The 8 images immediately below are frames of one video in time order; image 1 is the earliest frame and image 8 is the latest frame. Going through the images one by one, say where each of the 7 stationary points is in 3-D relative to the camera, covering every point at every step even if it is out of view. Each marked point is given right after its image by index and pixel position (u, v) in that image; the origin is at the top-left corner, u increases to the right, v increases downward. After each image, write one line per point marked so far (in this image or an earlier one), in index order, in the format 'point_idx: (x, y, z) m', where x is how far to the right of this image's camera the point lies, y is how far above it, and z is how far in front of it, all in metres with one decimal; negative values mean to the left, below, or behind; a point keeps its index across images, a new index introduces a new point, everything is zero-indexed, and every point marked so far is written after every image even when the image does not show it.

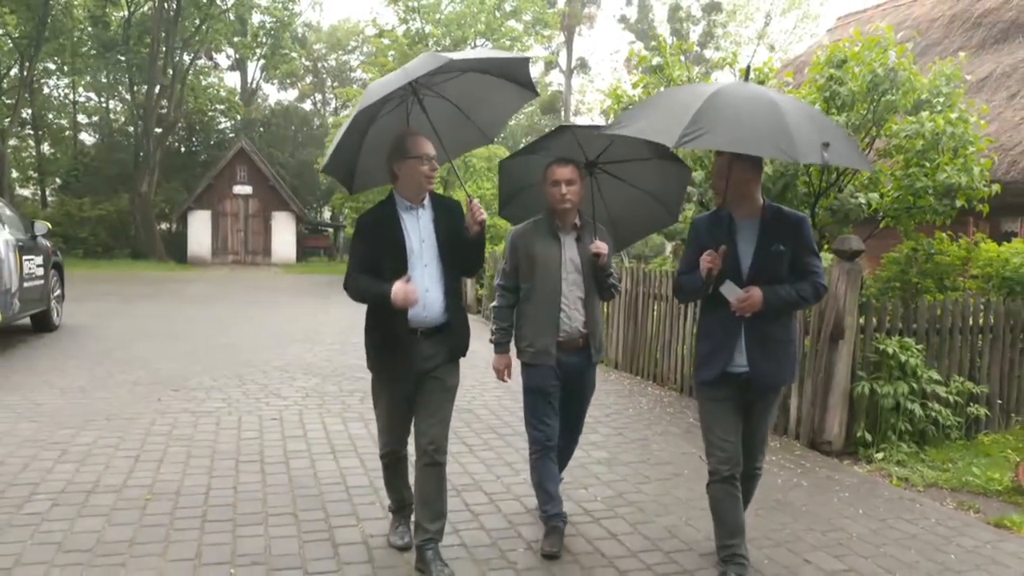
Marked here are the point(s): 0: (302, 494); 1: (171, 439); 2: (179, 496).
0: (-1.2, -1.1, +4.9) m
1: (-2.3, -1.0, +5.9) m
2: (-1.8, -1.1, +4.7) m
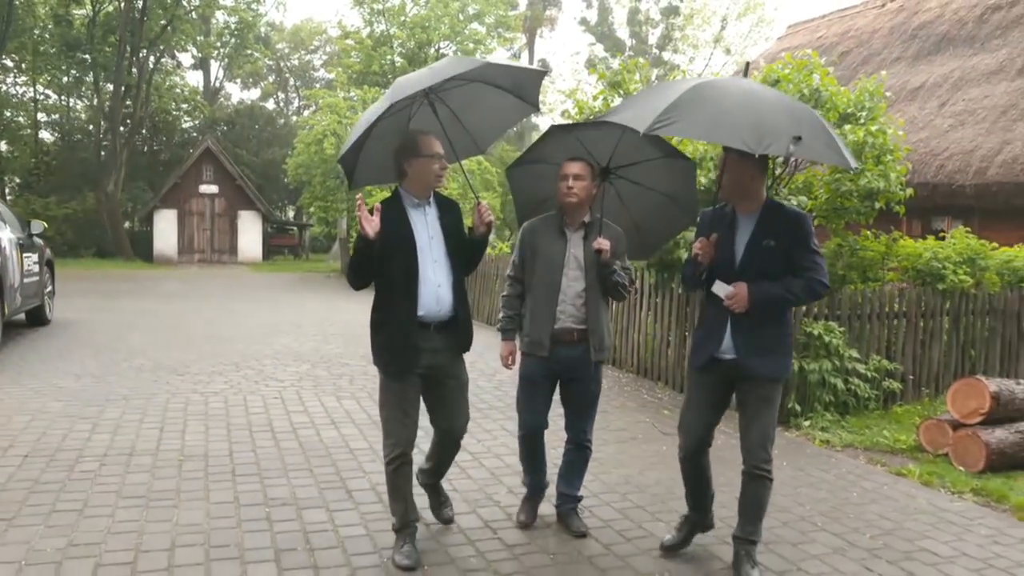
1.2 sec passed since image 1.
0: (-1.3, -1.1, +5.7) m
1: (-2.5, -0.9, +6.7) m
2: (-1.9, -1.1, +5.5) m
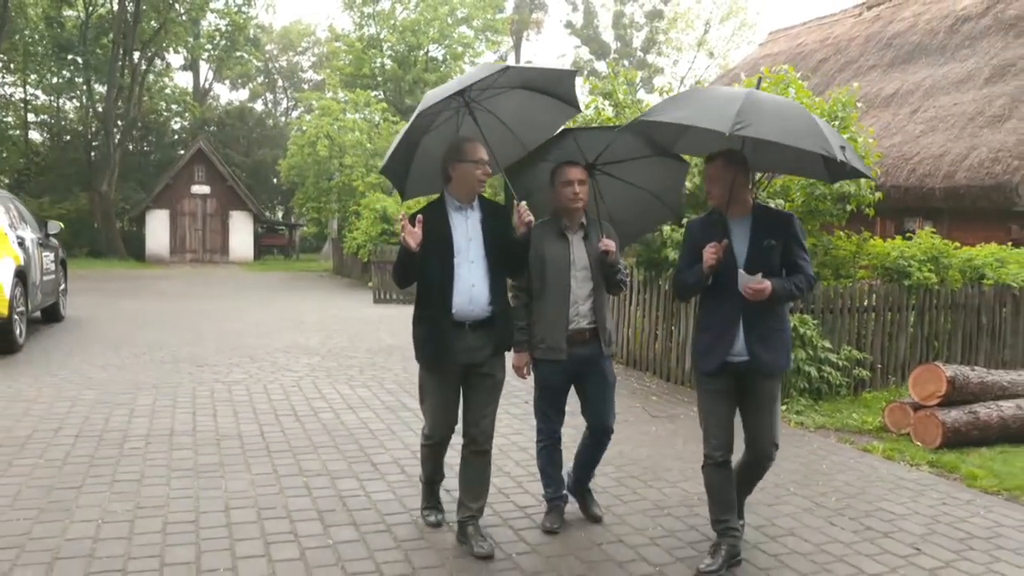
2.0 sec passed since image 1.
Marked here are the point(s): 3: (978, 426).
0: (-1.2, -1.0, +6.2) m
1: (-2.4, -0.9, +7.2) m
2: (-1.9, -1.0, +6.0) m
3: (+3.4, -1.0, +6.4) m
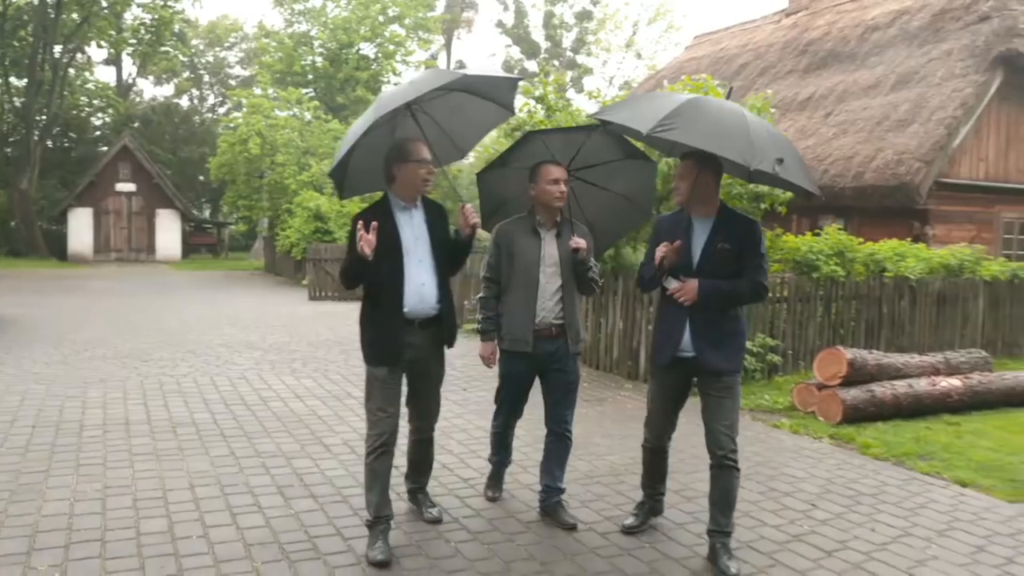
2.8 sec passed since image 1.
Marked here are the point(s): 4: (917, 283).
0: (-1.7, -1.0, +6.6) m
1: (-3.0, -0.9, +7.5) m
2: (-2.3, -1.0, +6.3) m
3: (+3.0, -0.9, +7.1) m
4: (+4.7, +0.1, +10.1) m
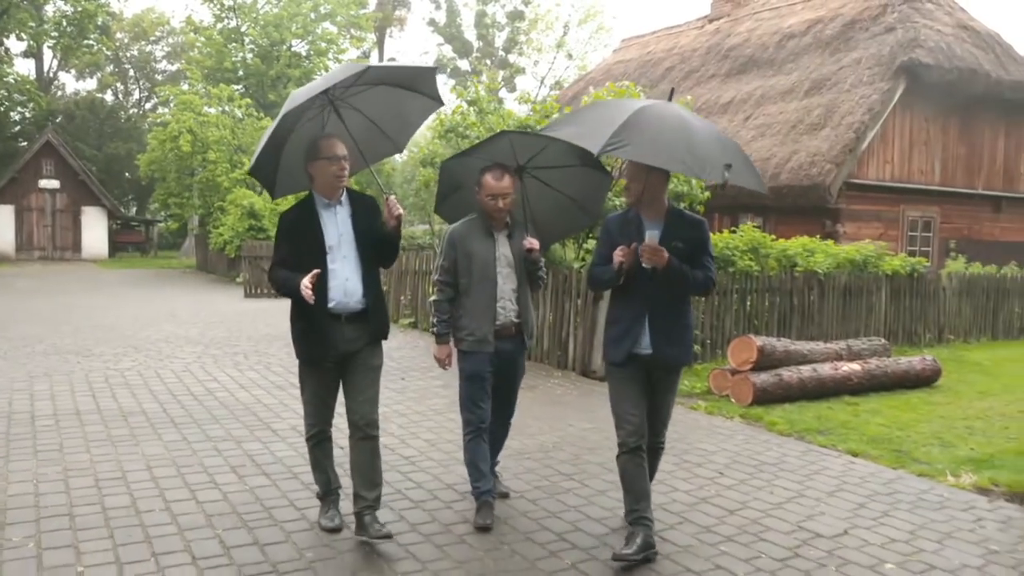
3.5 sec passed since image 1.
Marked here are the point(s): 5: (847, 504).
0: (-2.2, -0.9, +6.9) m
1: (-3.5, -0.8, +7.7) m
2: (-2.8, -0.9, +6.6) m
3: (+2.4, -0.9, +7.8) m
4: (+3.9, +0.1, +10.9) m
5: (+1.9, -1.2, +4.9) m
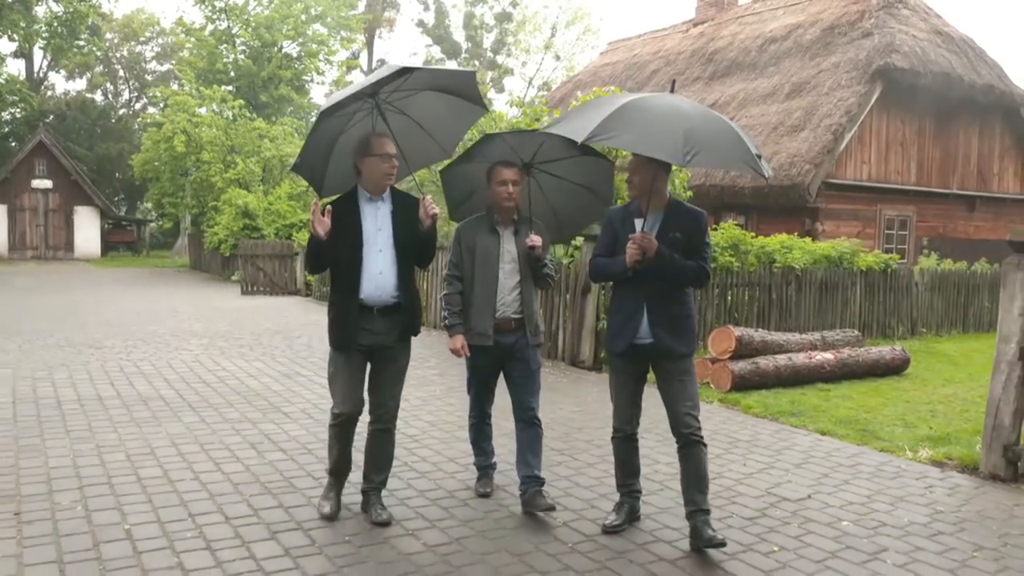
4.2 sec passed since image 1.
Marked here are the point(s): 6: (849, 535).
0: (-2.2, -0.9, +7.4) m
1: (-3.6, -0.8, +8.1) m
2: (-2.8, -0.9, +7.1) m
3: (+2.3, -0.8, +8.3) m
4: (+3.8, +0.2, +11.4) m
5: (+1.9, -1.2, +5.5) m
6: (+1.7, -1.2, +4.4) m
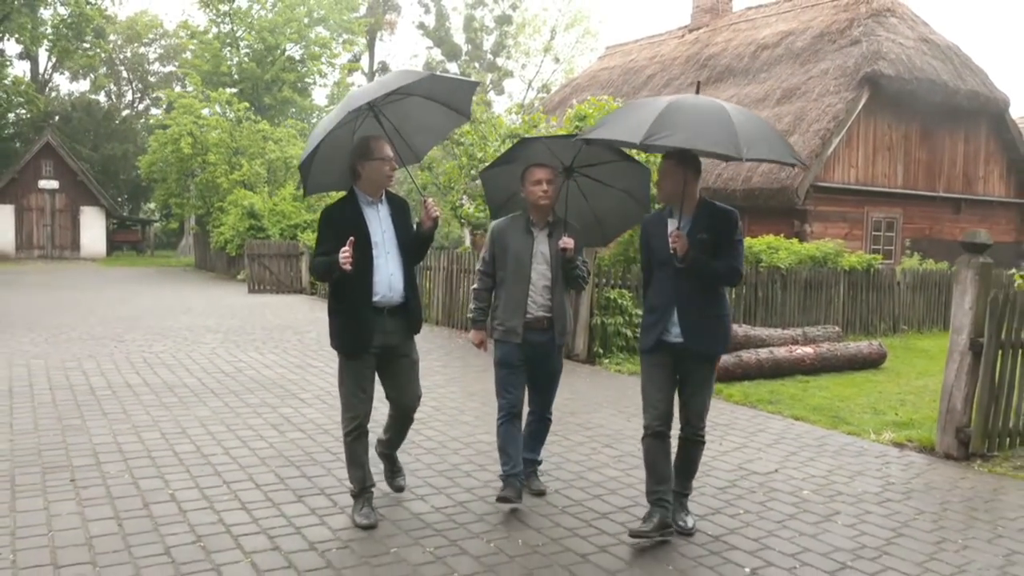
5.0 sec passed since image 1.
0: (-2.2, -0.9, +7.9) m
1: (-3.6, -0.7, +8.7) m
2: (-2.8, -0.9, +7.6) m
3: (+2.3, -0.8, +8.9) m
4: (+3.8, +0.2, +12.0) m
5: (+1.9, -1.1, +6.0) m
6: (+1.7, -1.2, +5.0) m
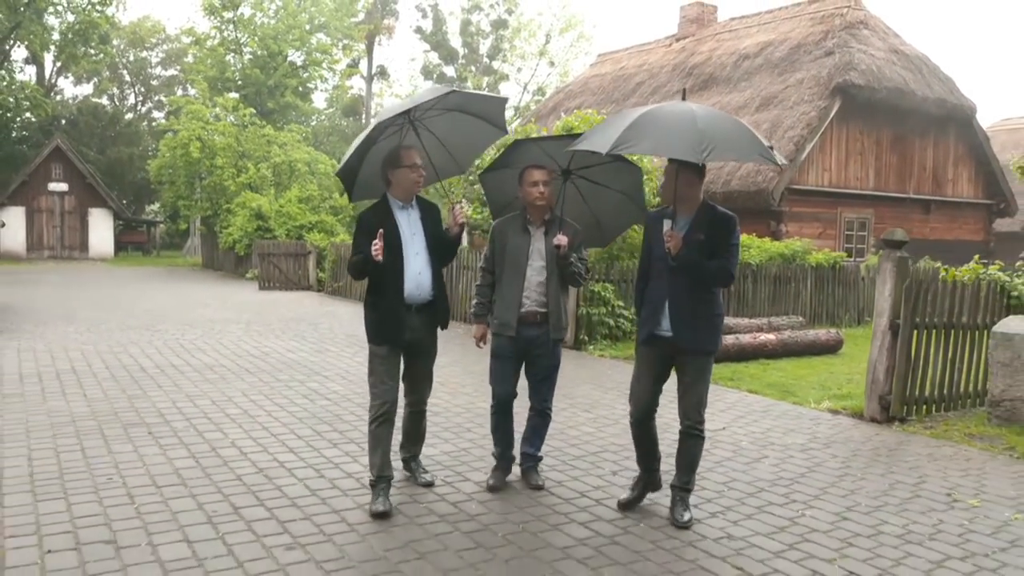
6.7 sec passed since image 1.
0: (-2.3, -0.8, +9.1) m
1: (-3.7, -0.7, +9.8) m
2: (-2.9, -0.8, +8.8) m
3: (+2.3, -0.7, +10.1) m
4: (+3.7, +0.3, +13.2) m
5: (+1.8, -1.1, +7.2) m
6: (+1.6, -1.1, +6.1) m
